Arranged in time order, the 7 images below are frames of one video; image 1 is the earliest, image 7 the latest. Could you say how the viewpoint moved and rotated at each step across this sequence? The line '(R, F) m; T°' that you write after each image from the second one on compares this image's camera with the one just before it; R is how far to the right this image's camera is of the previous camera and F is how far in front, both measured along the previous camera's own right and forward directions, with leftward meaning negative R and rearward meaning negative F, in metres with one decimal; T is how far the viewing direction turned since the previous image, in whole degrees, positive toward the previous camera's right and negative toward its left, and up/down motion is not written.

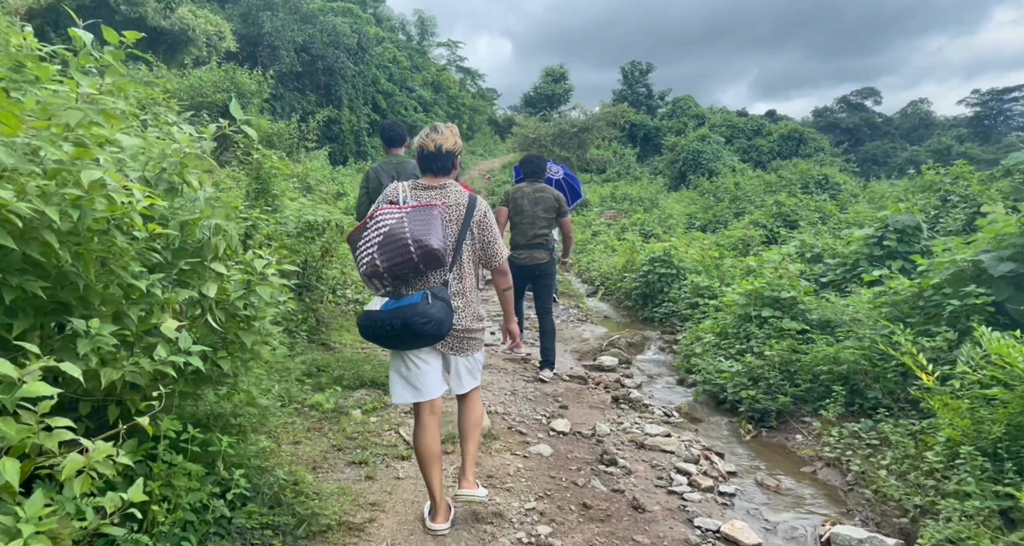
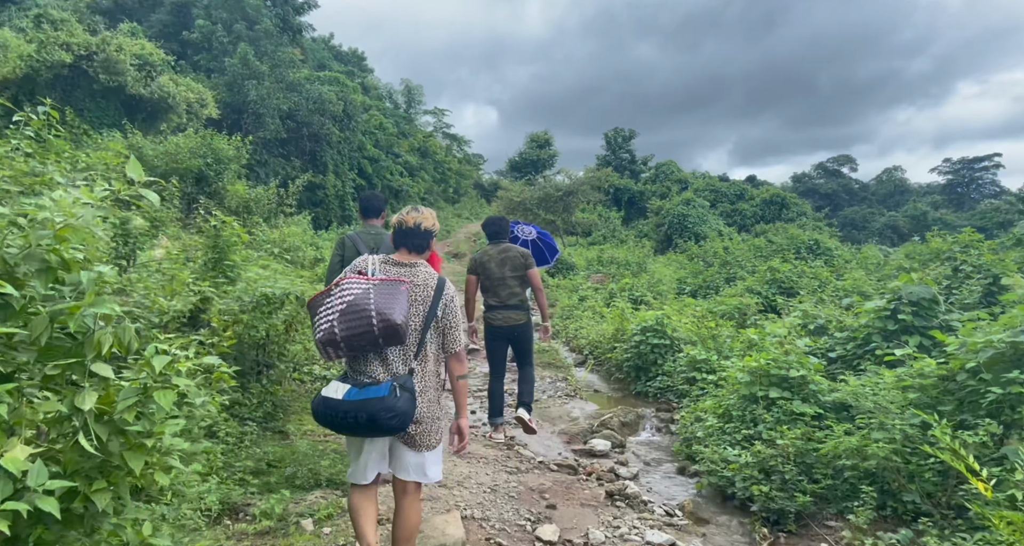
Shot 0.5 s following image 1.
(0.0, +0.5) m; +1°
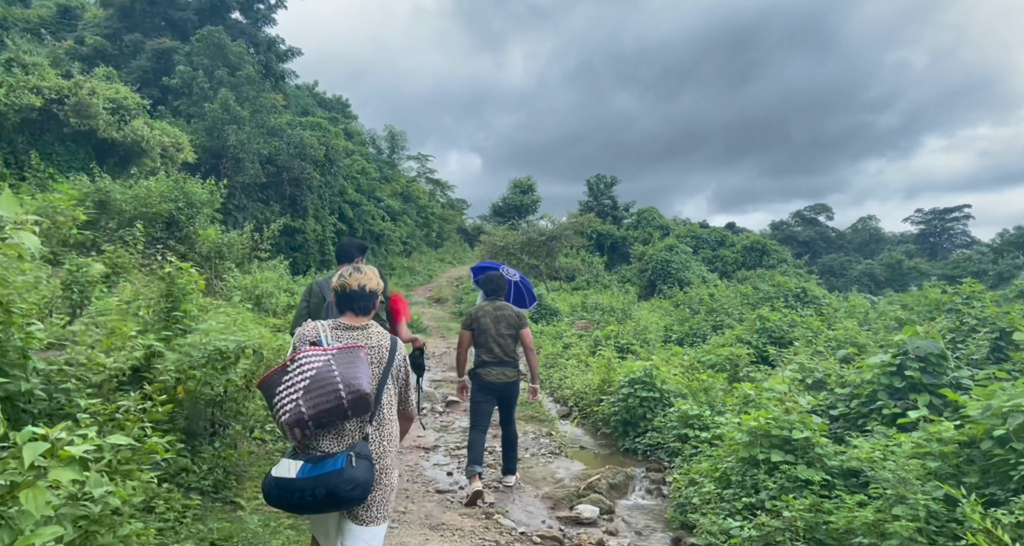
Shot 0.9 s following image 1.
(0.0, +0.3) m; +2°
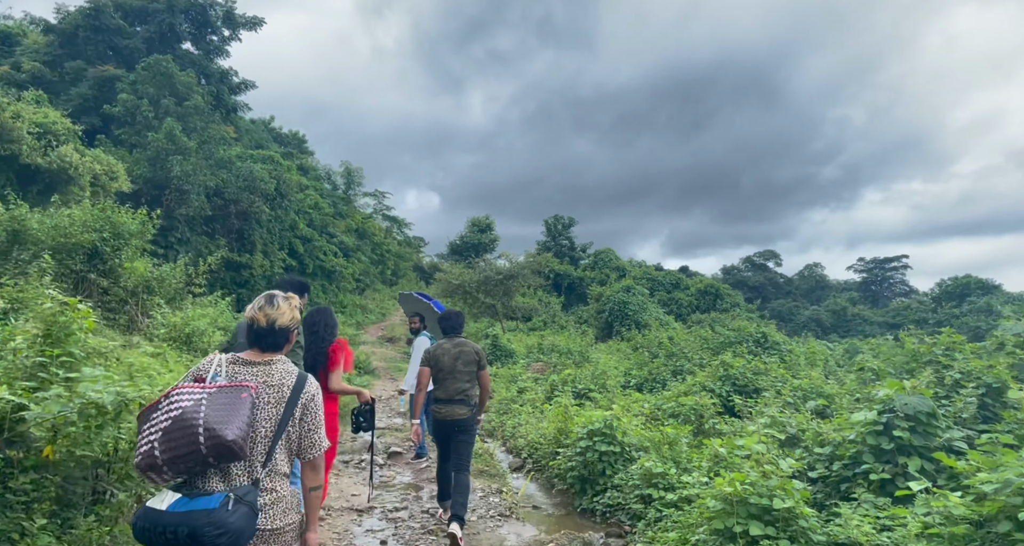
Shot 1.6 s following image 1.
(+0.1, +0.6) m; +4°
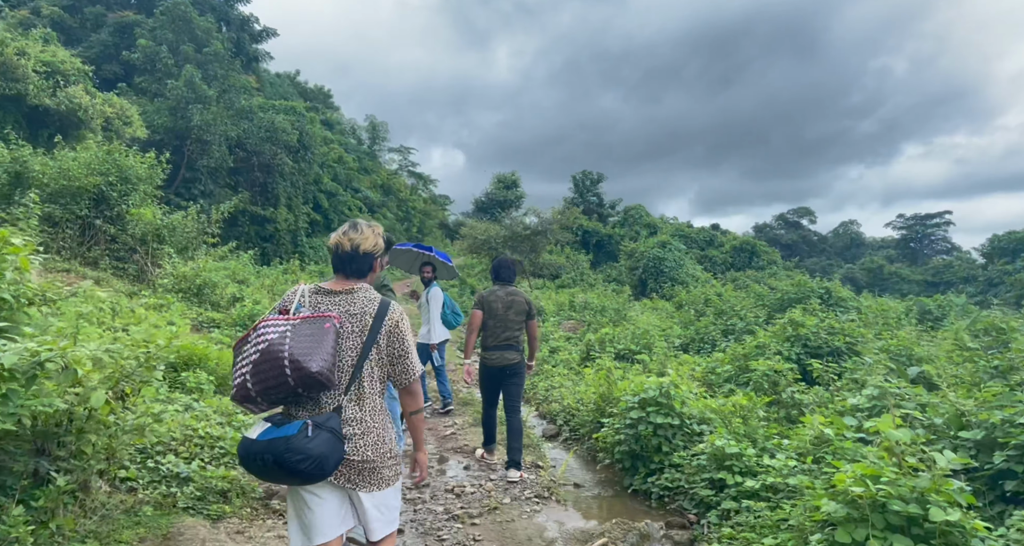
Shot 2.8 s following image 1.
(-0.1, +1.0) m; -2°
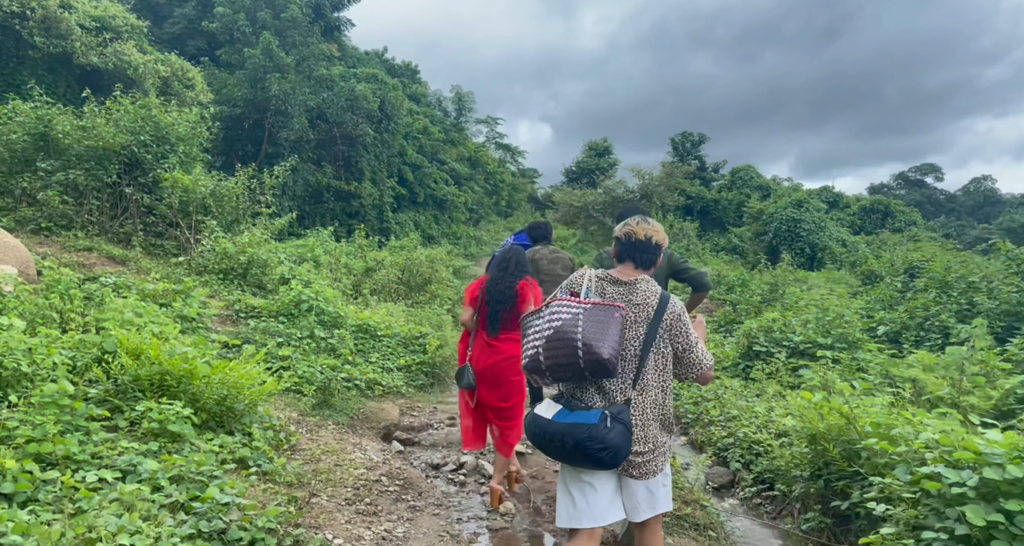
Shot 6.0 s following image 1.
(-0.4, +2.7) m; -8°
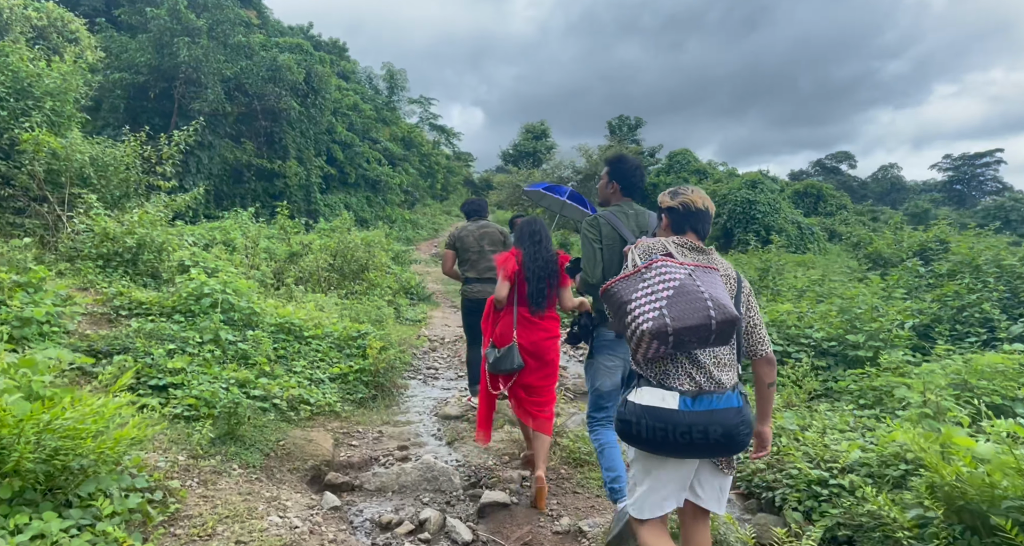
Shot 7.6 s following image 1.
(-0.3, +1.4) m; +6°
